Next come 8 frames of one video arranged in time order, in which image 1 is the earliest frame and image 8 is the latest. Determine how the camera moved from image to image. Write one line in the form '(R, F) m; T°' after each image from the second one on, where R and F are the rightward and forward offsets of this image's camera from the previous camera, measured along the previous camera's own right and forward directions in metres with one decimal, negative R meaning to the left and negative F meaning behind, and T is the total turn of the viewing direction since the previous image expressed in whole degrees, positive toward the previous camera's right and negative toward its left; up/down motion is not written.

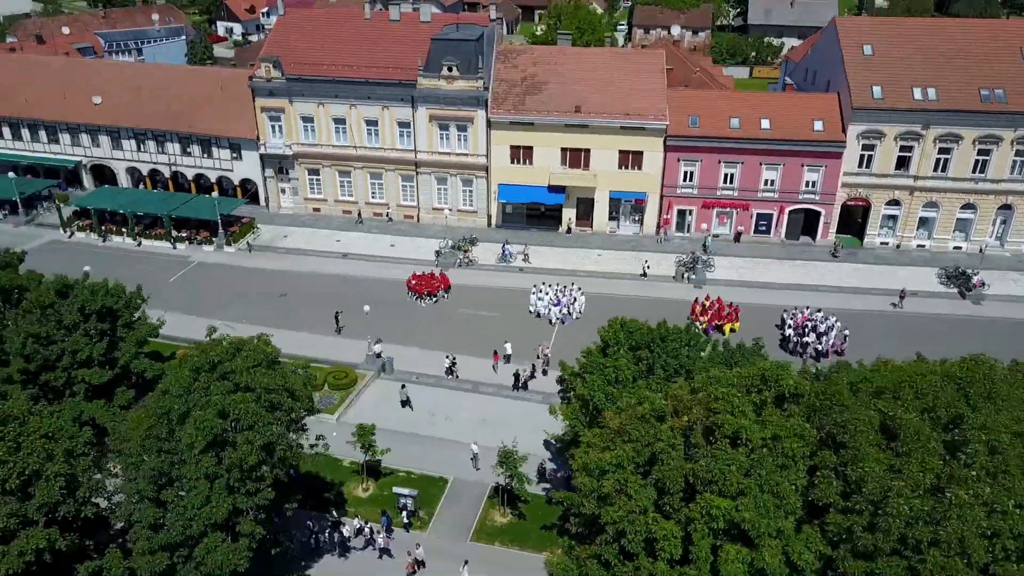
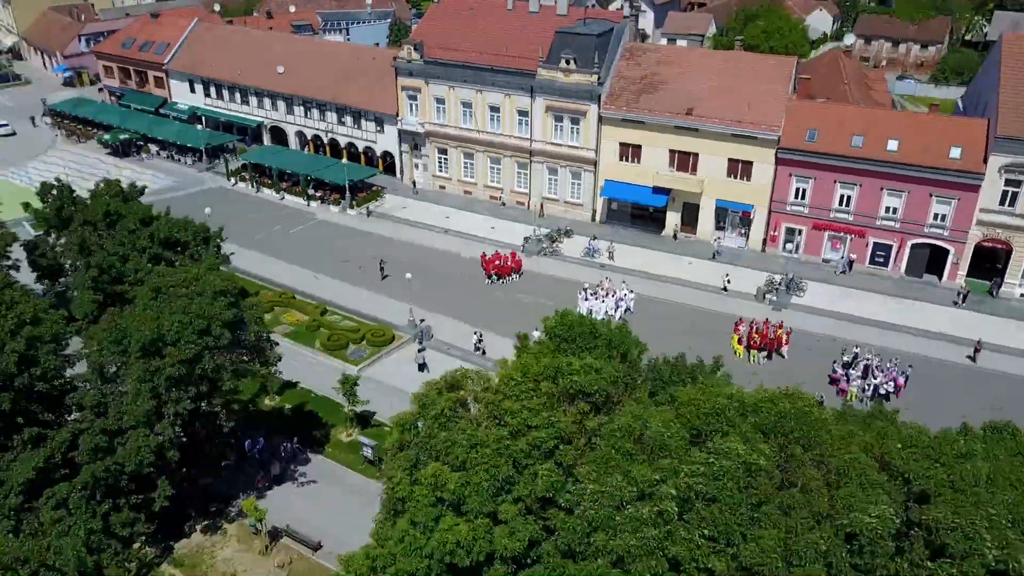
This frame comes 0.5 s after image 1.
(+9.1, +0.6) m; -16°
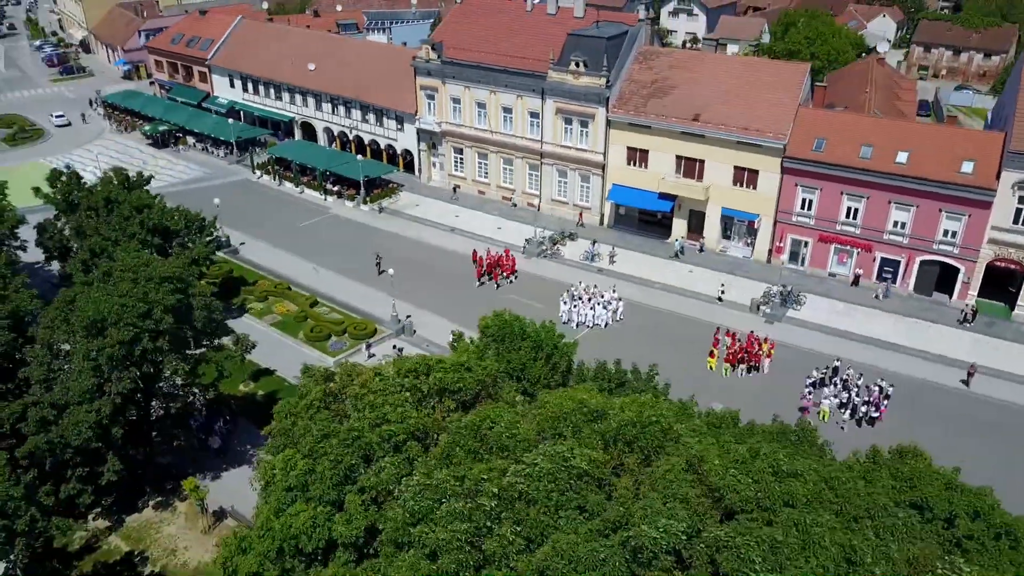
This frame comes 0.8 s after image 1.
(+4.2, +0.1) m; -5°
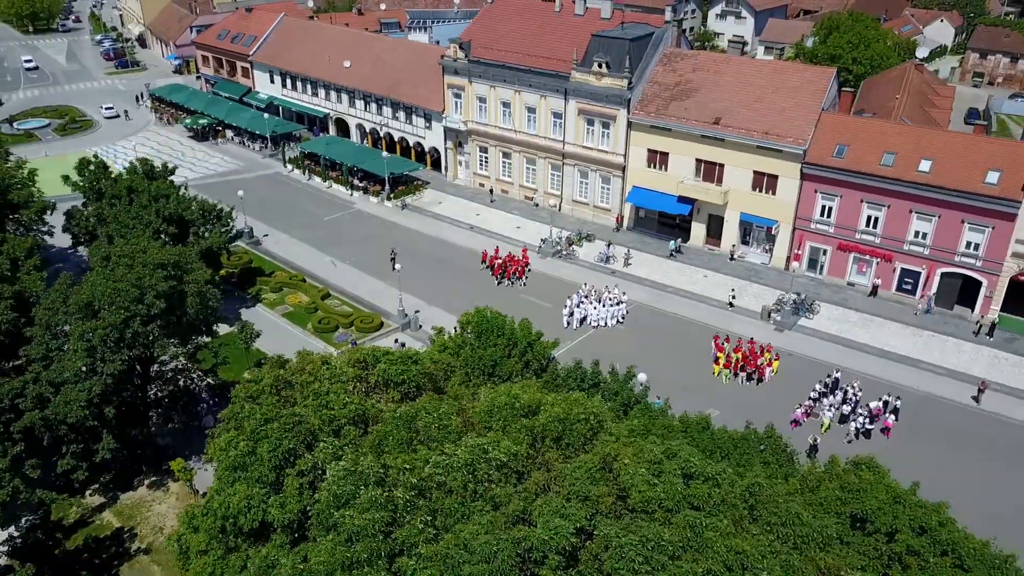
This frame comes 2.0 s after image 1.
(+2.3, -0.1) m; -4°
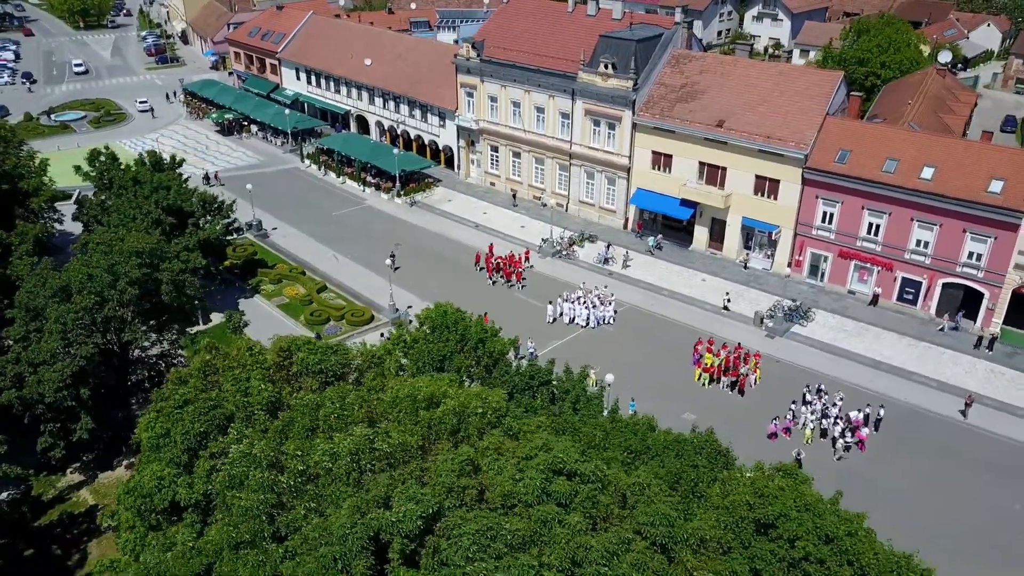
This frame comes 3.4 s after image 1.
(+2.9, -0.2) m; -3°
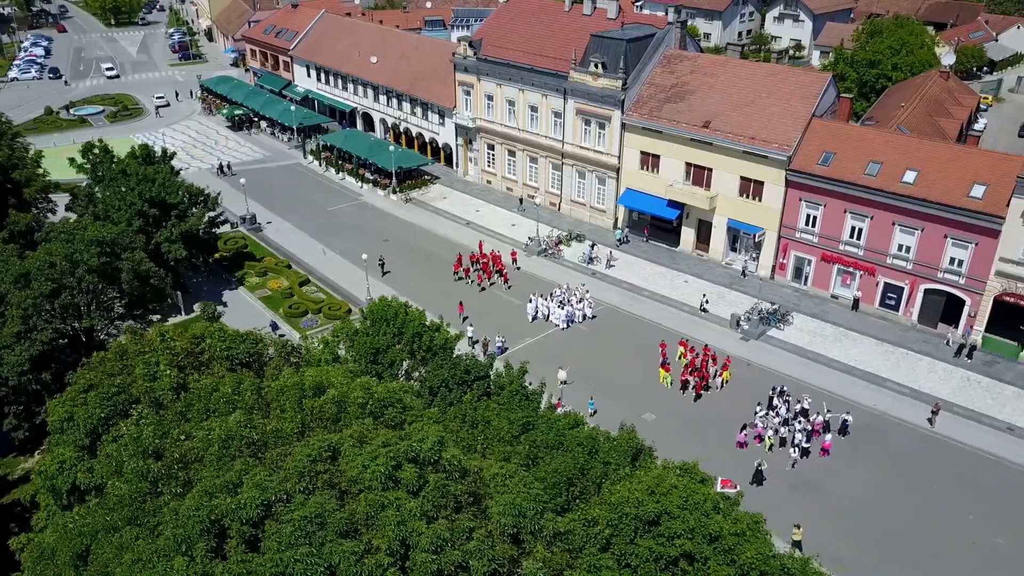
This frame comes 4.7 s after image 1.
(+3.1, -0.2) m; -2°
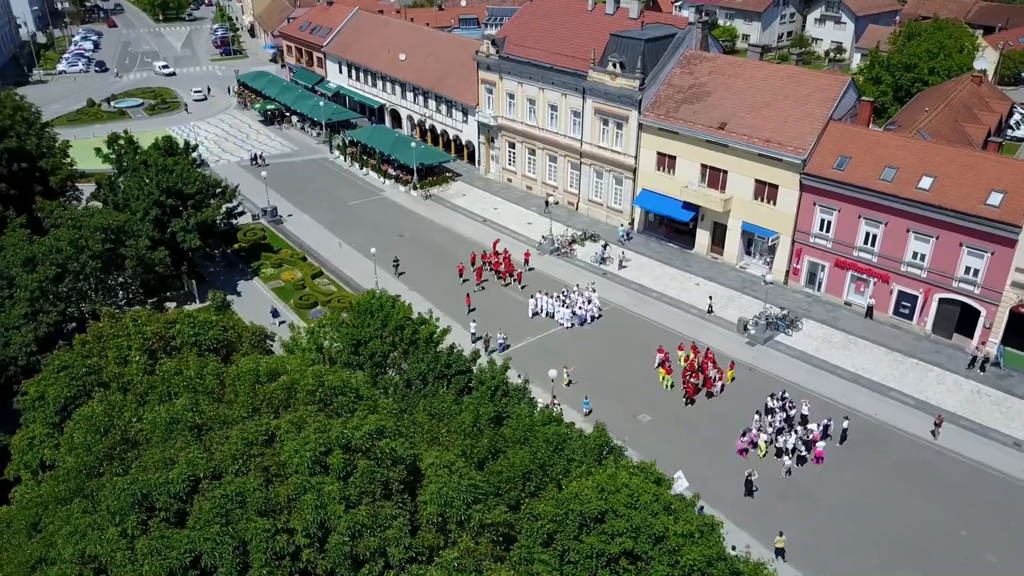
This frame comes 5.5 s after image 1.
(+1.9, -0.1) m; -3°
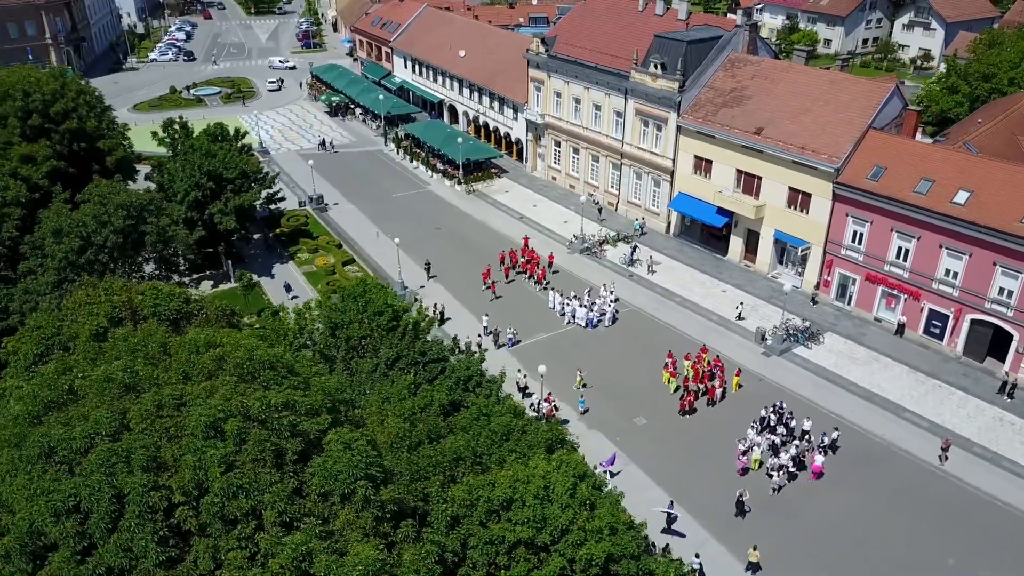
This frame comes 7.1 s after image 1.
(+3.4, -0.3) m; -6°
